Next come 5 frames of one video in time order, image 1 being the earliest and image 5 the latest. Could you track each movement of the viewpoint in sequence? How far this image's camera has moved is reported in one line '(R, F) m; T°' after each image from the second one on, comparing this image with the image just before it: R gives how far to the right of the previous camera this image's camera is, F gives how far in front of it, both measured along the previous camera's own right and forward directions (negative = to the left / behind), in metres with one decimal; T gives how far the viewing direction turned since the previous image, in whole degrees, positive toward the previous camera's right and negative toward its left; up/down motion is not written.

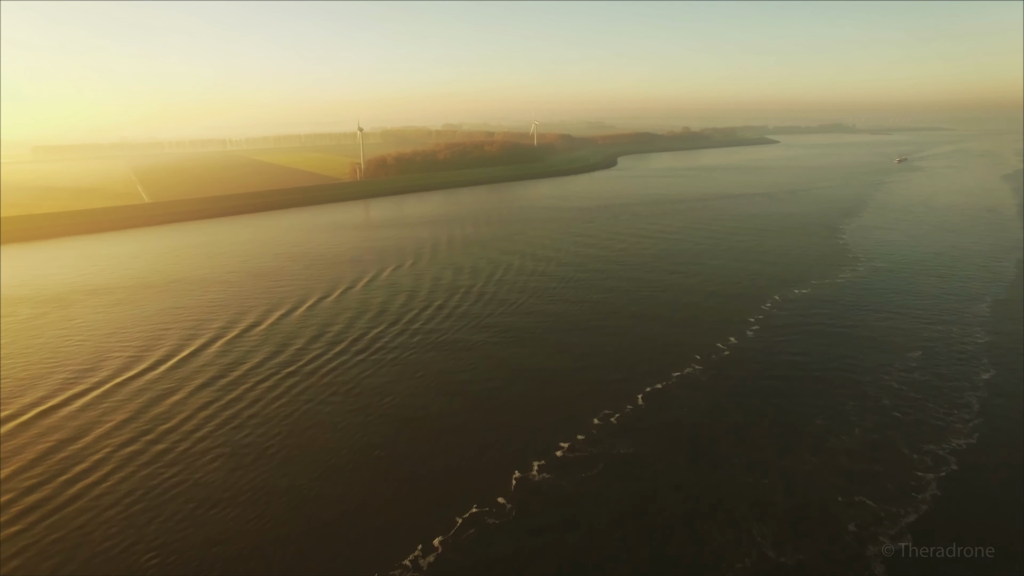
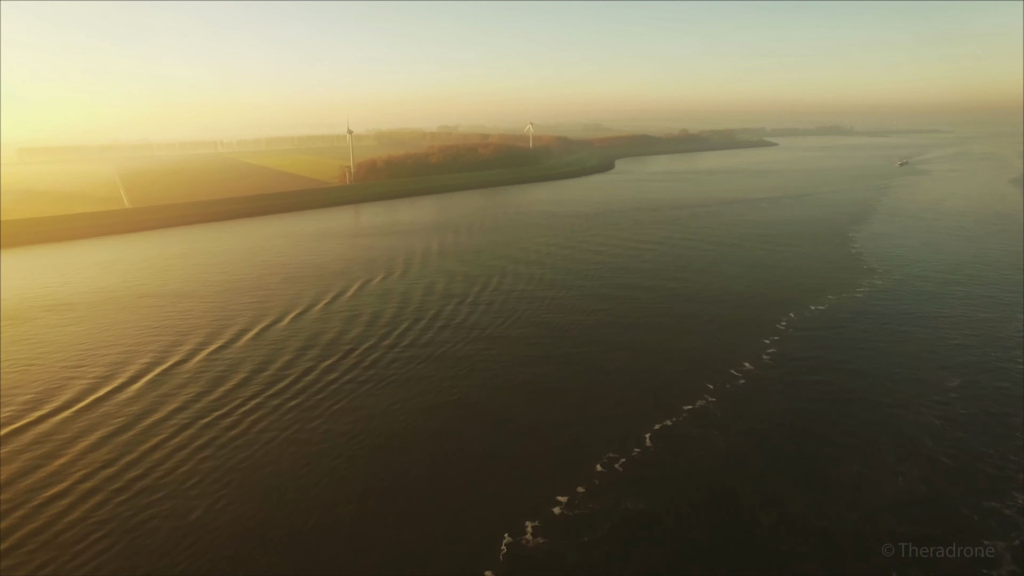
(0.0, +0.8) m; 0°
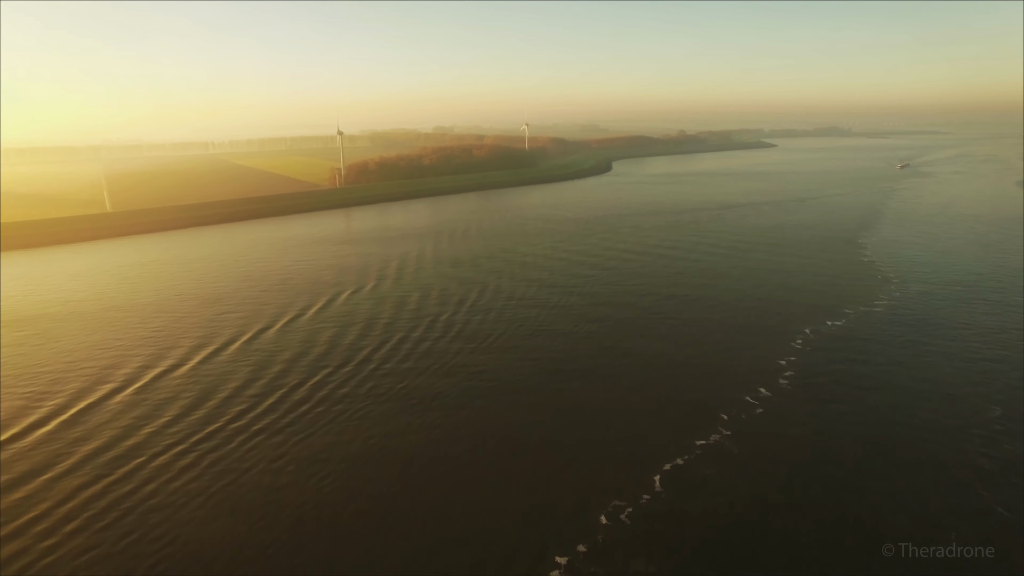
(0.0, +0.6) m; 0°
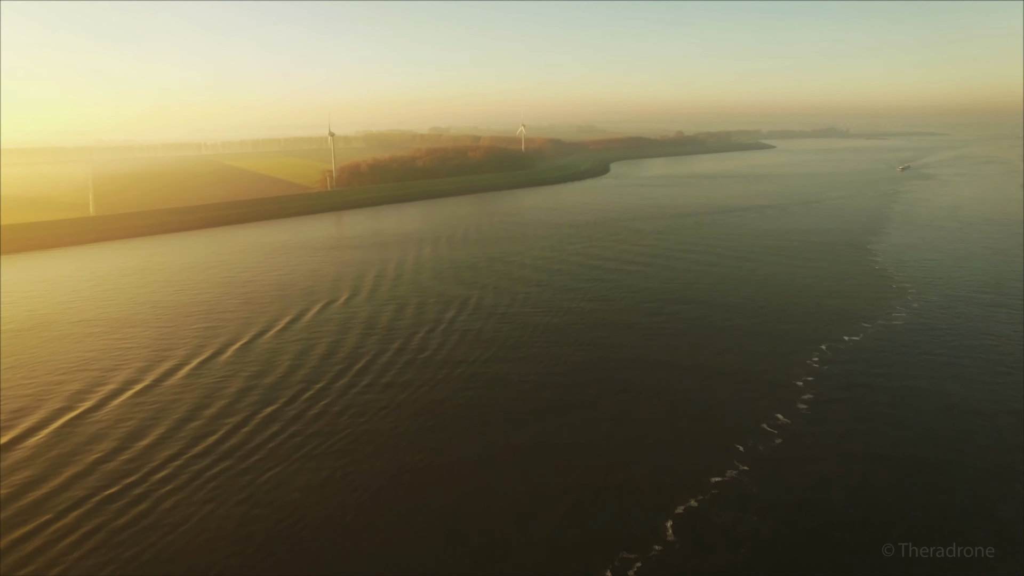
(0.0, +0.6) m; 0°
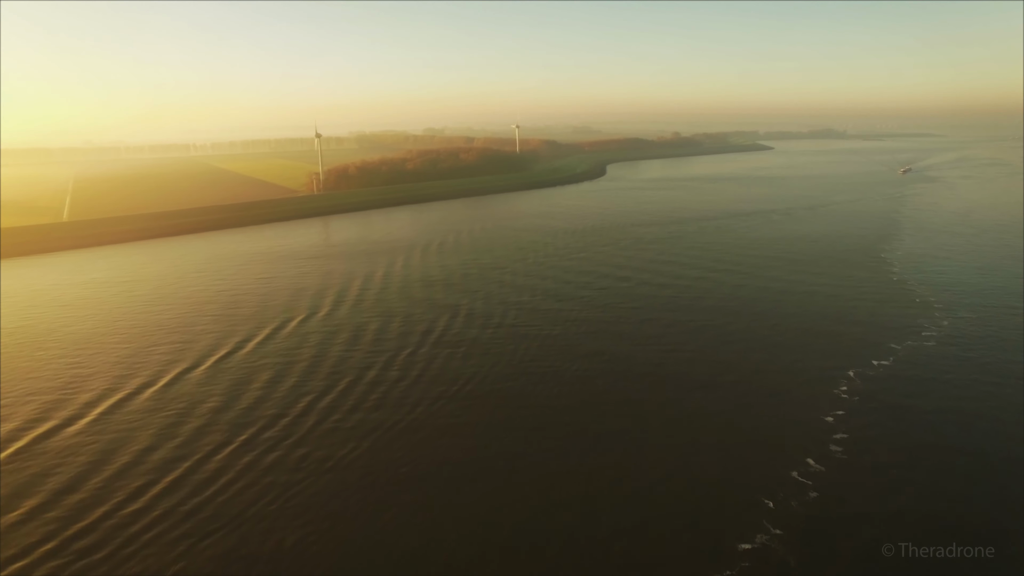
(0.0, +0.8) m; 0°
